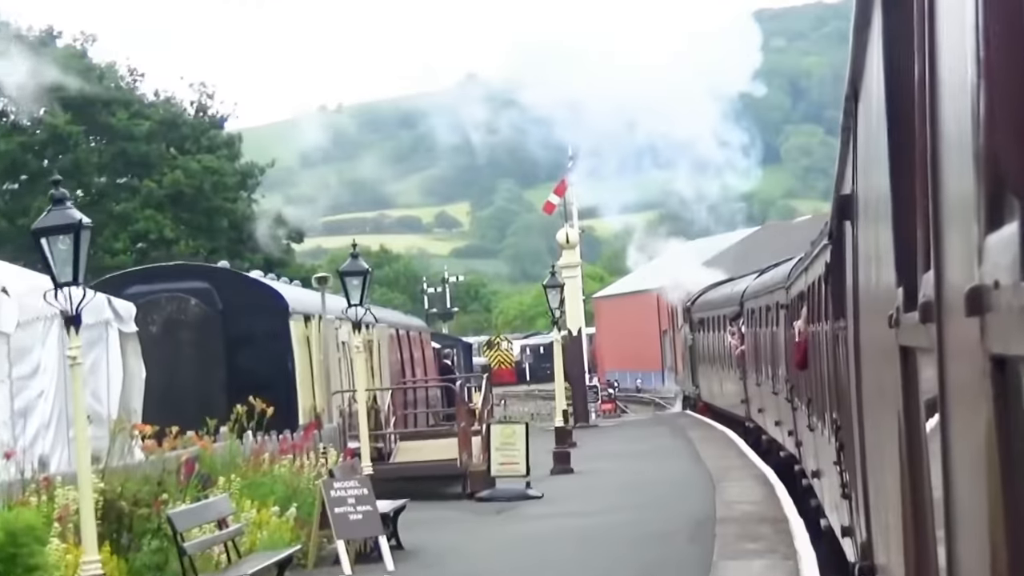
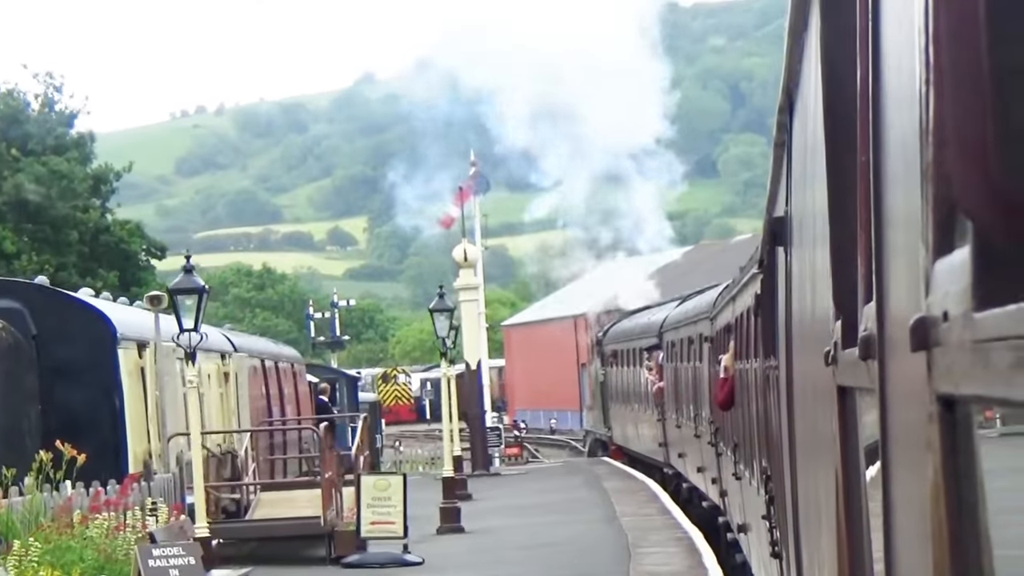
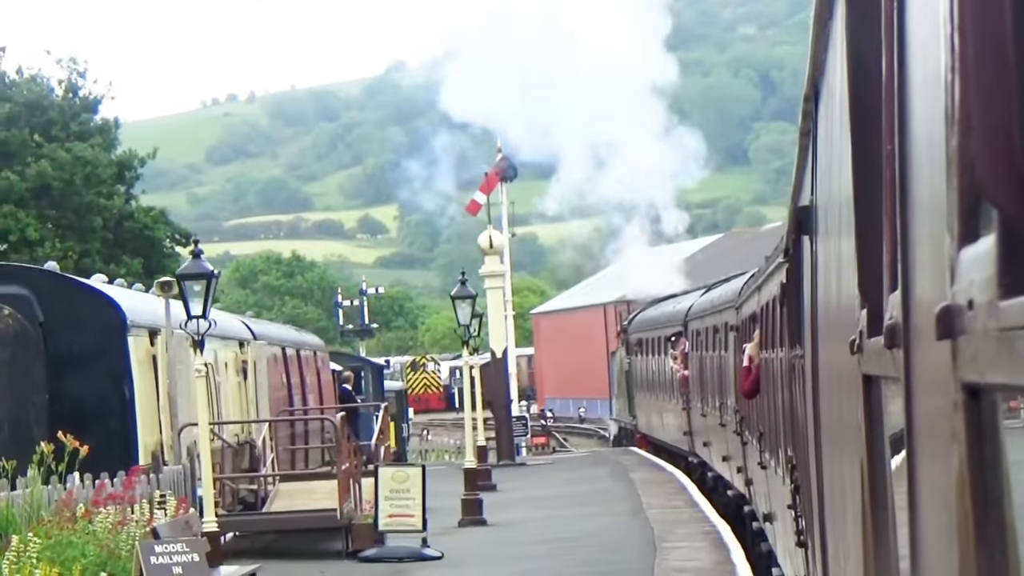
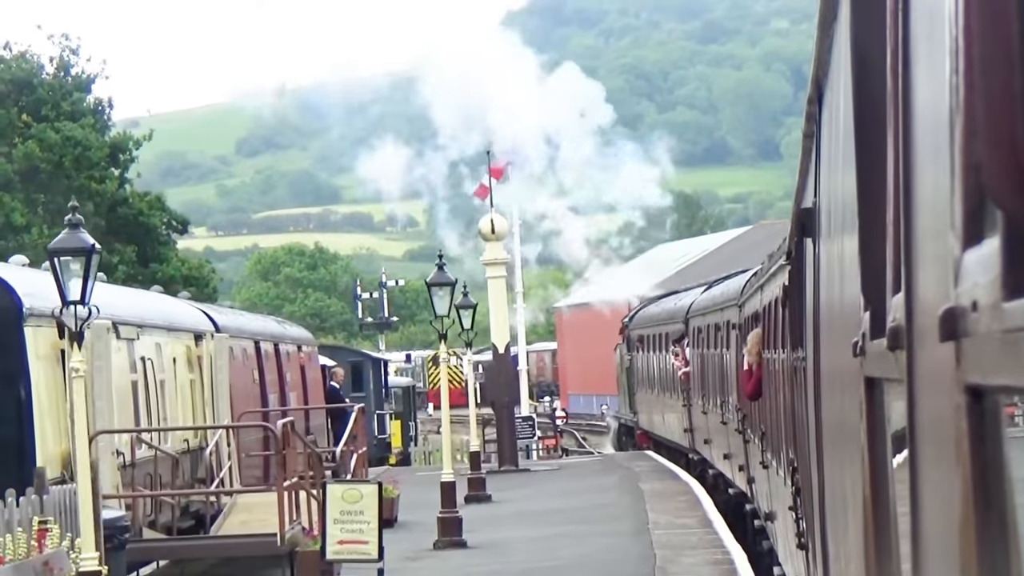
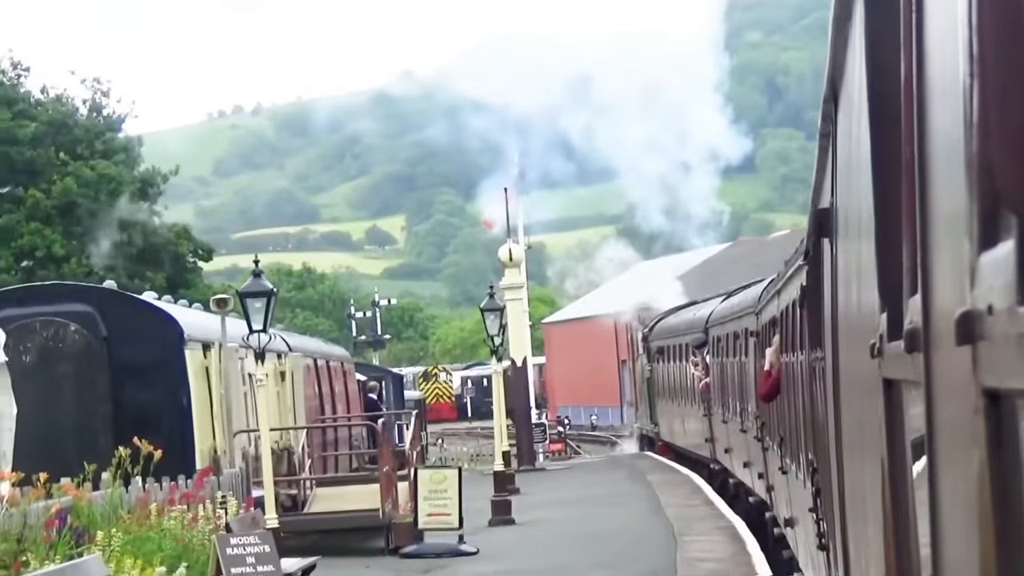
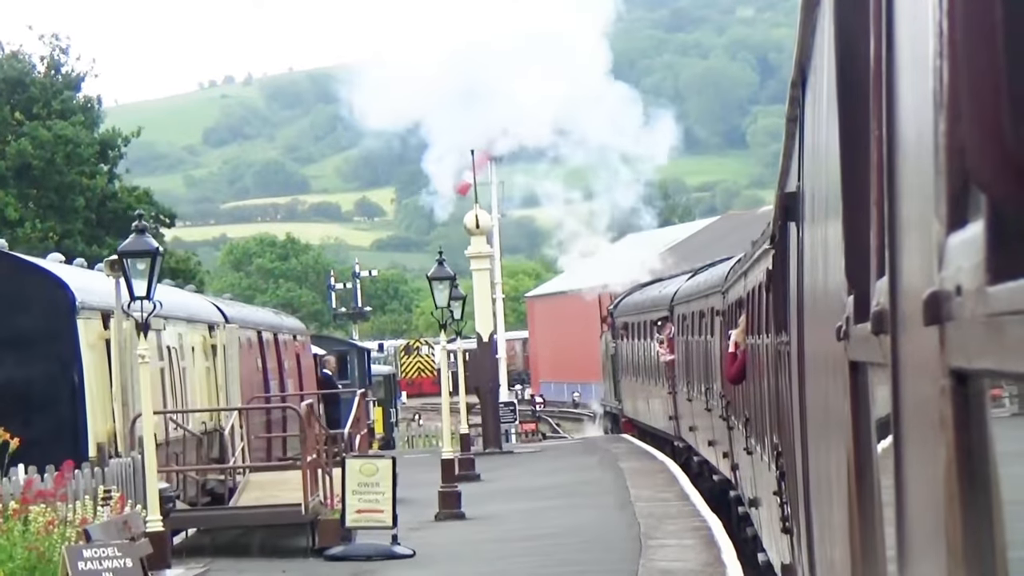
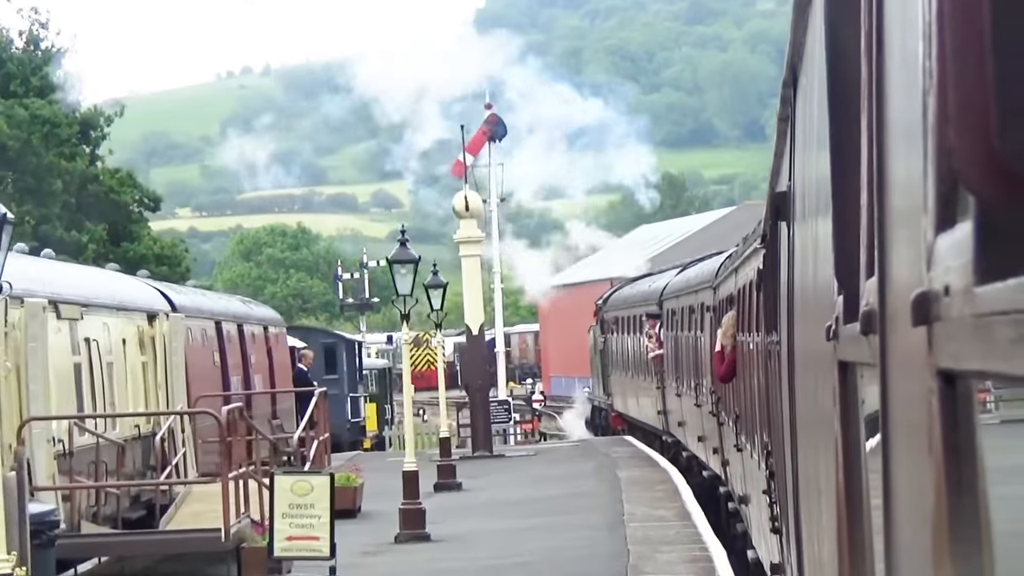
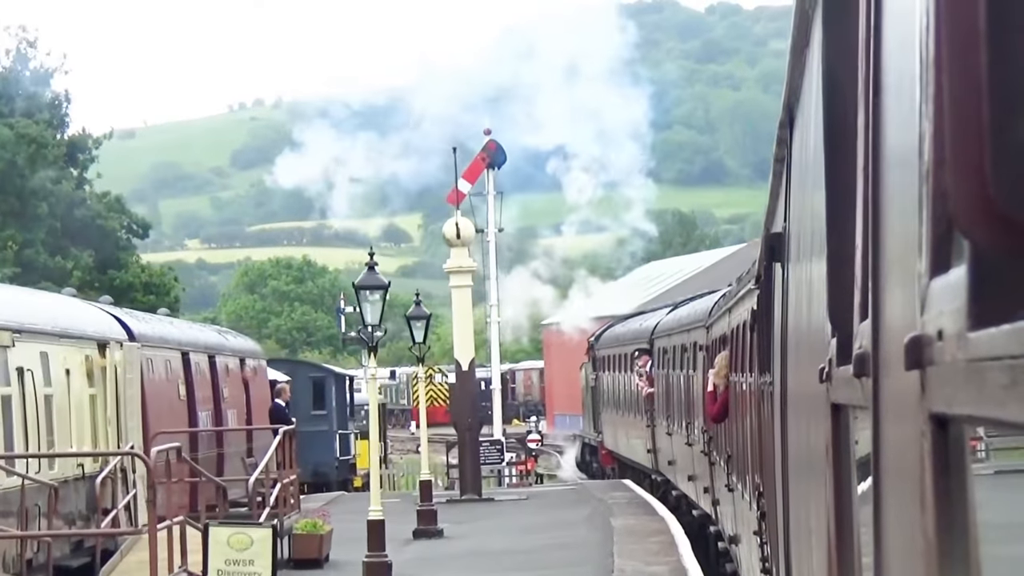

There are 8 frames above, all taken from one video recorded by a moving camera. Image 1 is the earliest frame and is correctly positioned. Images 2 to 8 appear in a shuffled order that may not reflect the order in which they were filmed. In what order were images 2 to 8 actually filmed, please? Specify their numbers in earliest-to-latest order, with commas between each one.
5, 2, 3, 6, 4, 7, 8
